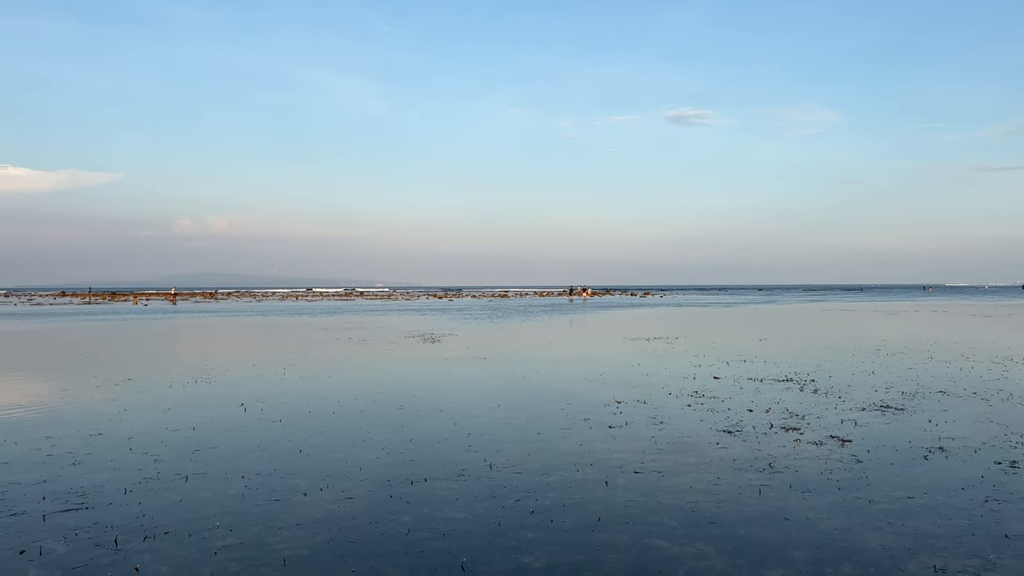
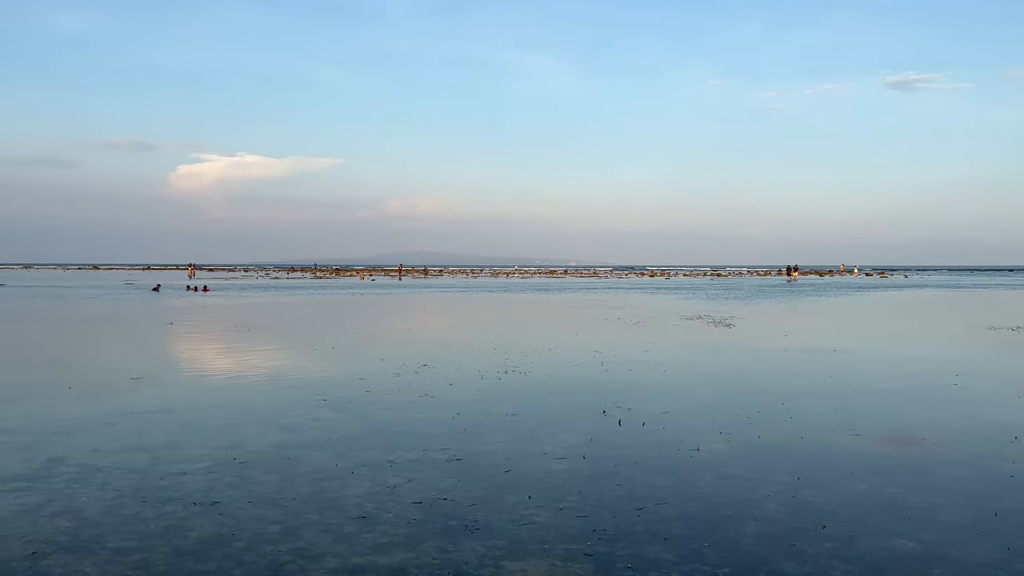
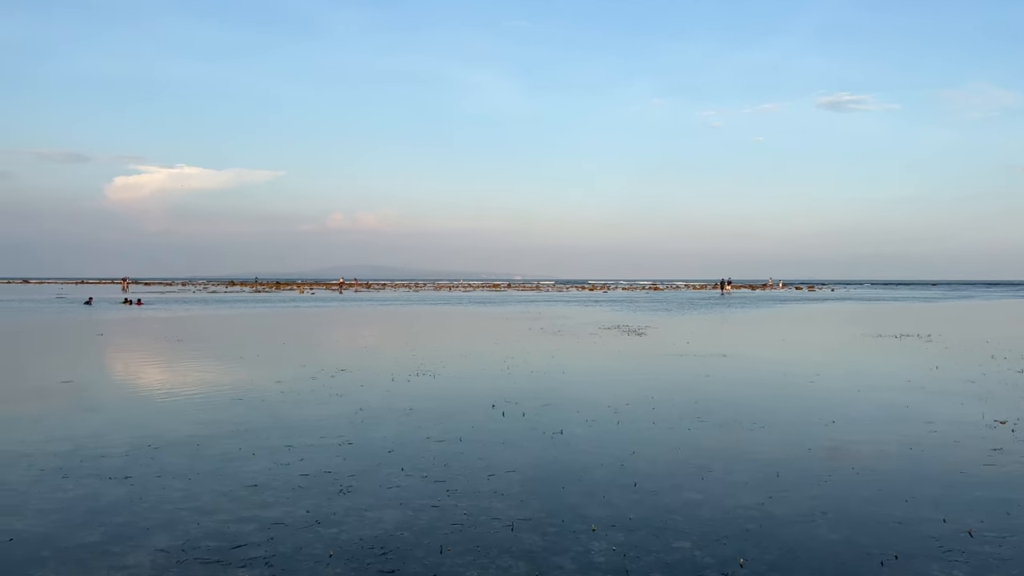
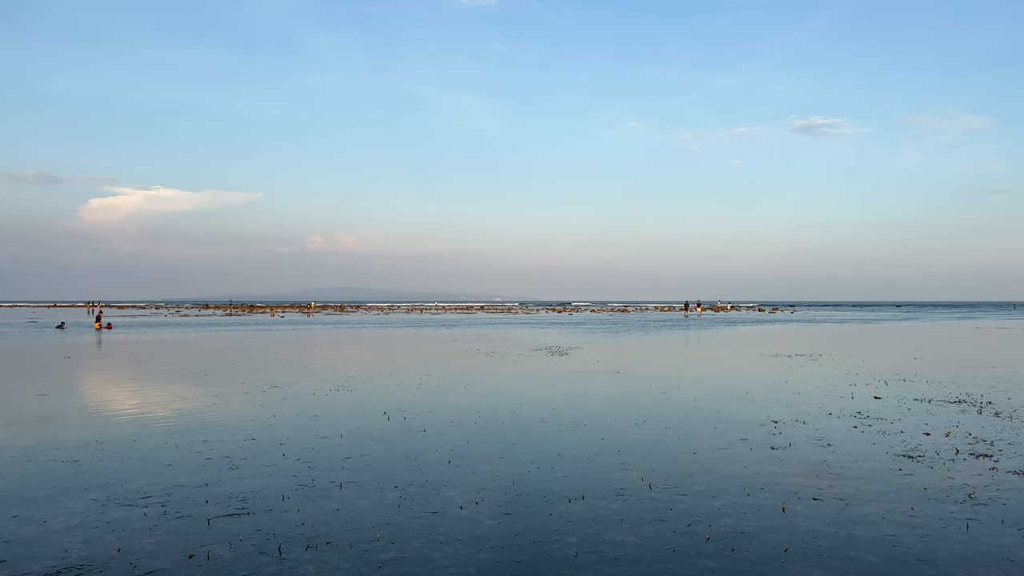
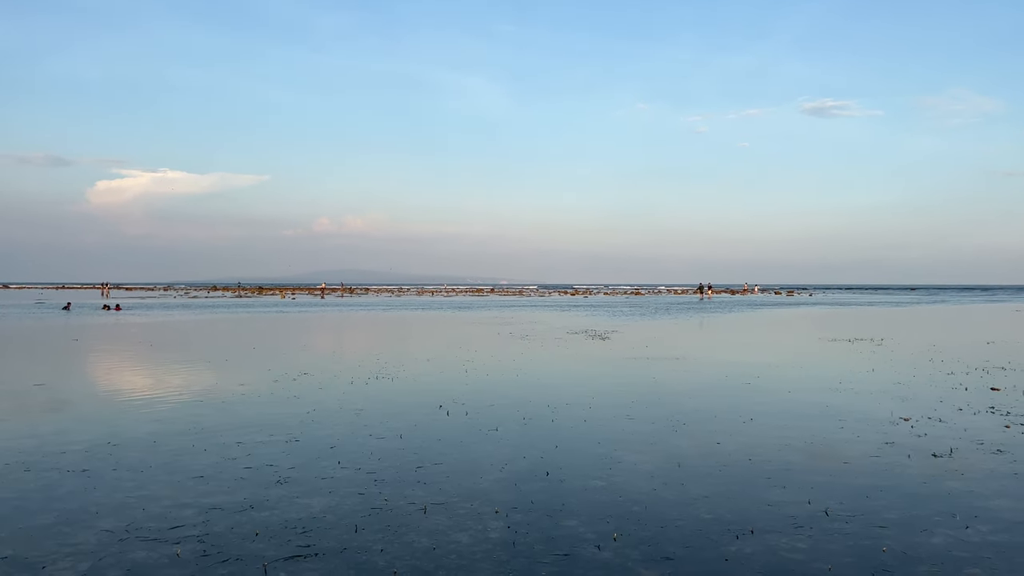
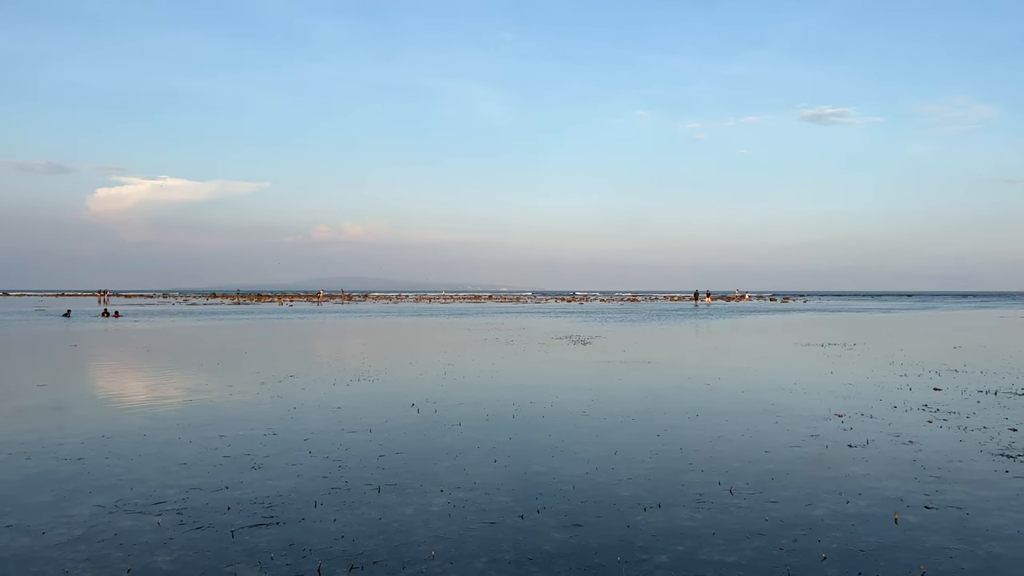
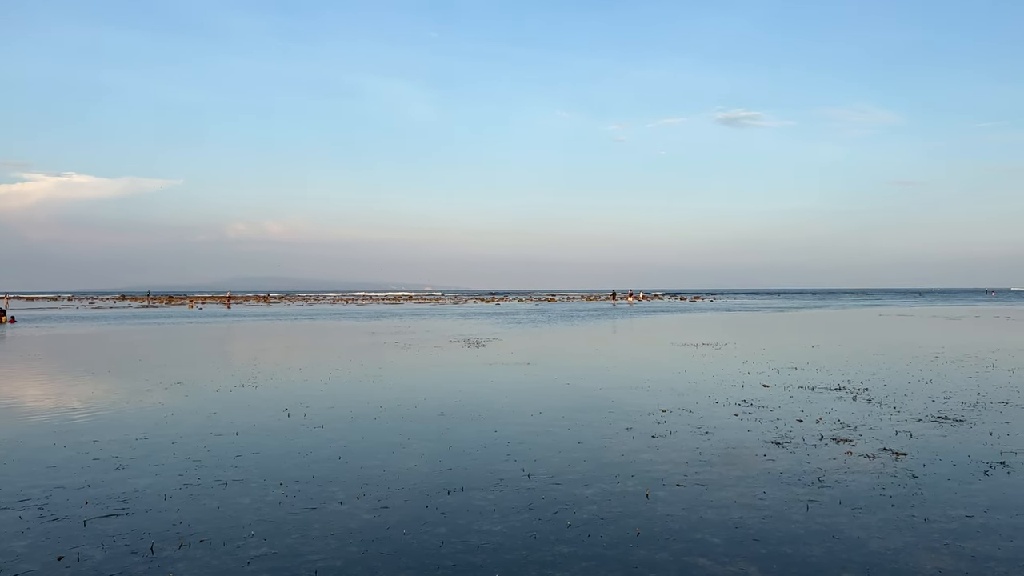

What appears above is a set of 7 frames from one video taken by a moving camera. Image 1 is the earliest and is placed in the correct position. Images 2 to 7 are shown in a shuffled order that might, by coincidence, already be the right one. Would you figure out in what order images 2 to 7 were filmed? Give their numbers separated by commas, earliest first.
7, 4, 6, 5, 3, 2
